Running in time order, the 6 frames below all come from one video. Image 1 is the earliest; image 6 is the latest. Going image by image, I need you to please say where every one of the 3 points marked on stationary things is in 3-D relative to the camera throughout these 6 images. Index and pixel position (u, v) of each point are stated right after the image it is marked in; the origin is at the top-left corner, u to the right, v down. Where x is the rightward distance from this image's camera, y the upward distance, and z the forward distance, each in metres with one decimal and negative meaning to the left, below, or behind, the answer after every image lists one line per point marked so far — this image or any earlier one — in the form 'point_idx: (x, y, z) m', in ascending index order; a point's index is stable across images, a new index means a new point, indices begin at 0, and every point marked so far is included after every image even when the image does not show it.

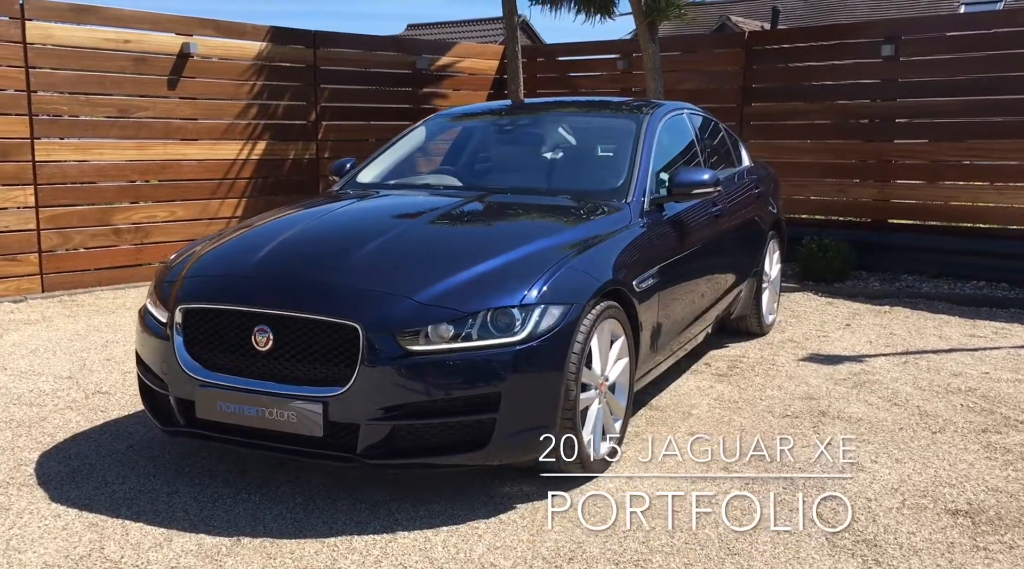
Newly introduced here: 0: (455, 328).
0: (-0.2, -0.1, +3.2) m
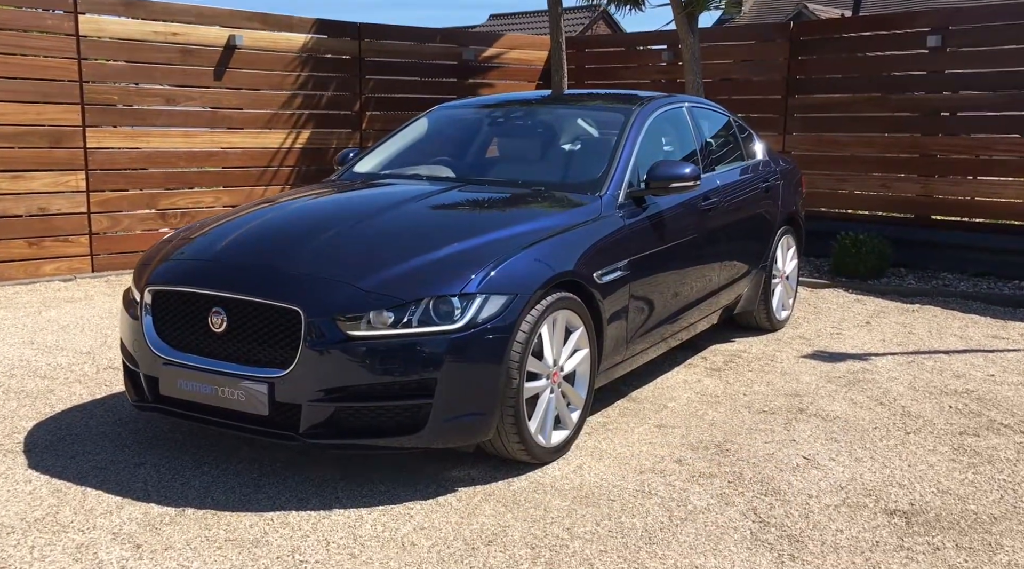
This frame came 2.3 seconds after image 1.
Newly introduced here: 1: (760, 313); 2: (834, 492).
0: (-0.4, -0.1, +3.4) m
1: (+1.7, -0.2, +6.3) m
2: (+1.3, -0.8, +3.6) m
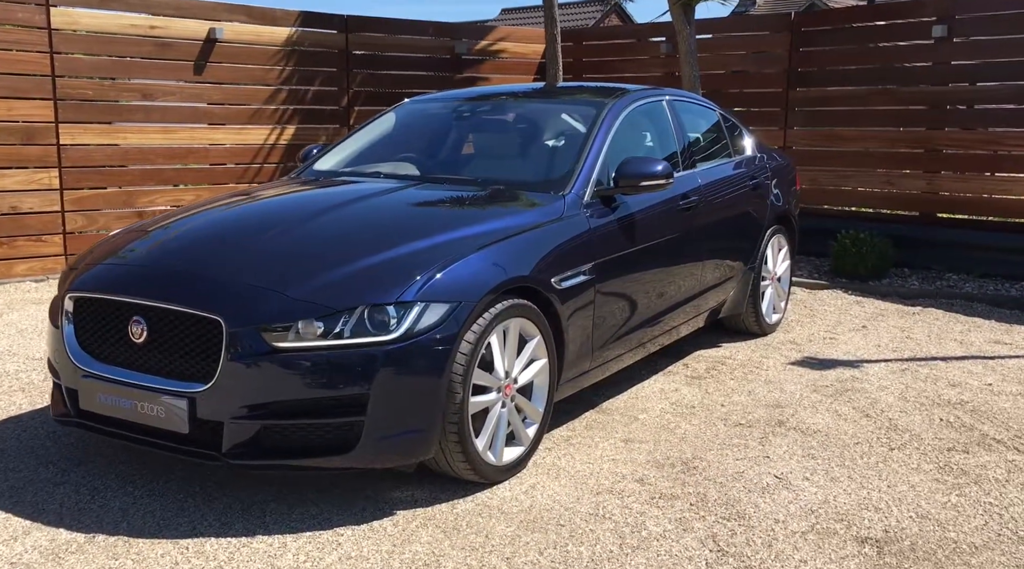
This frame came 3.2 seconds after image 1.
0: (-0.6, -0.1, +3.1) m
1: (+1.5, -0.2, +6.1) m
2: (+1.0, -0.8, +3.3) m
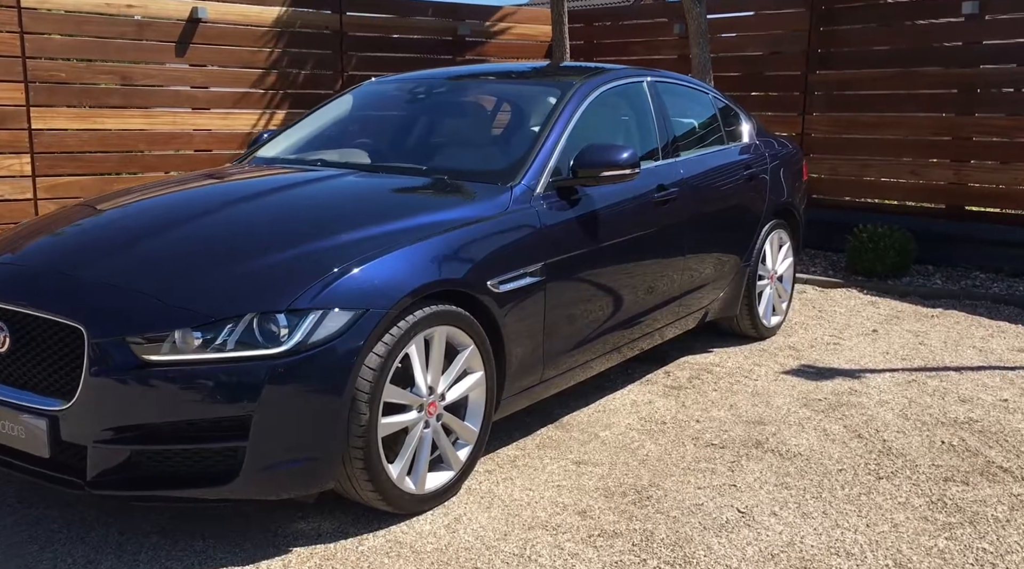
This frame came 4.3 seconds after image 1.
0: (-0.9, -0.2, +2.7) m
1: (+1.4, -0.2, +5.6) m
2: (+0.8, -0.9, +2.9) m
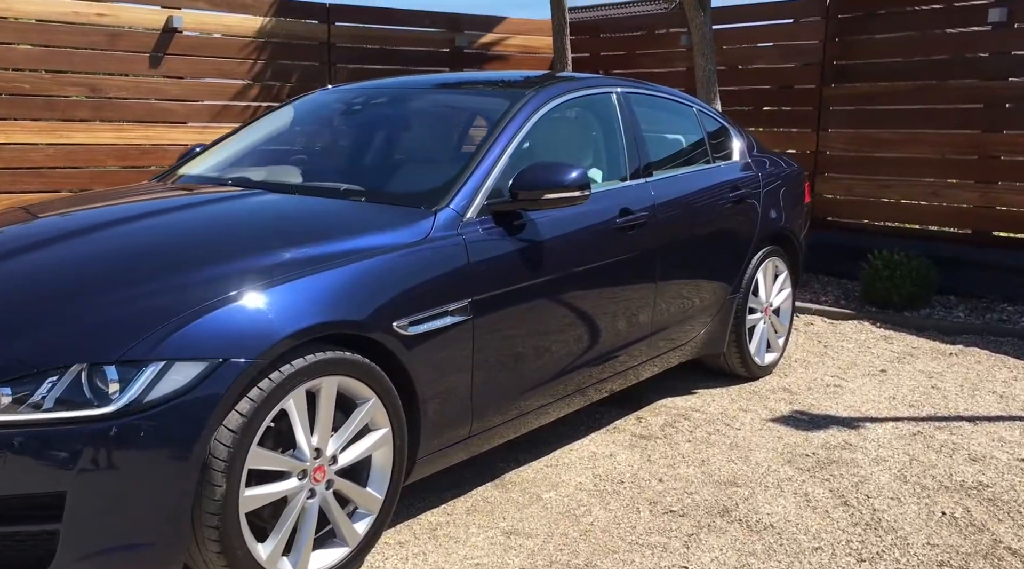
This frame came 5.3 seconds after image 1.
0: (-1.2, -0.3, +2.3) m
1: (+1.2, -0.4, +5.0) m
2: (+0.5, -1.0, +2.3) m
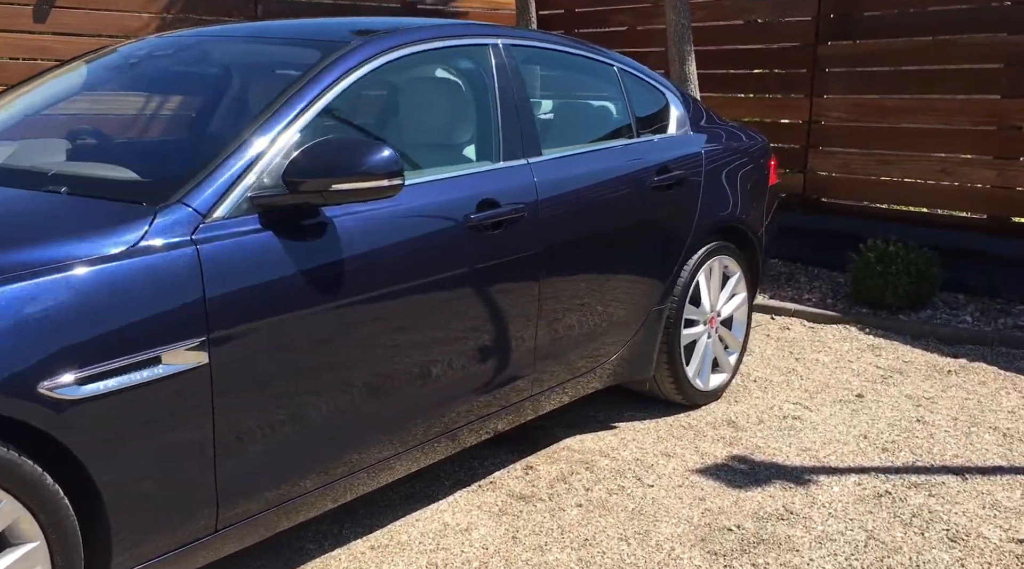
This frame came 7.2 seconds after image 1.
0: (-1.8, -0.4, +1.3) m
1: (+0.7, -0.4, +4.0) m
2: (-0.2, -1.1, +1.4) m
